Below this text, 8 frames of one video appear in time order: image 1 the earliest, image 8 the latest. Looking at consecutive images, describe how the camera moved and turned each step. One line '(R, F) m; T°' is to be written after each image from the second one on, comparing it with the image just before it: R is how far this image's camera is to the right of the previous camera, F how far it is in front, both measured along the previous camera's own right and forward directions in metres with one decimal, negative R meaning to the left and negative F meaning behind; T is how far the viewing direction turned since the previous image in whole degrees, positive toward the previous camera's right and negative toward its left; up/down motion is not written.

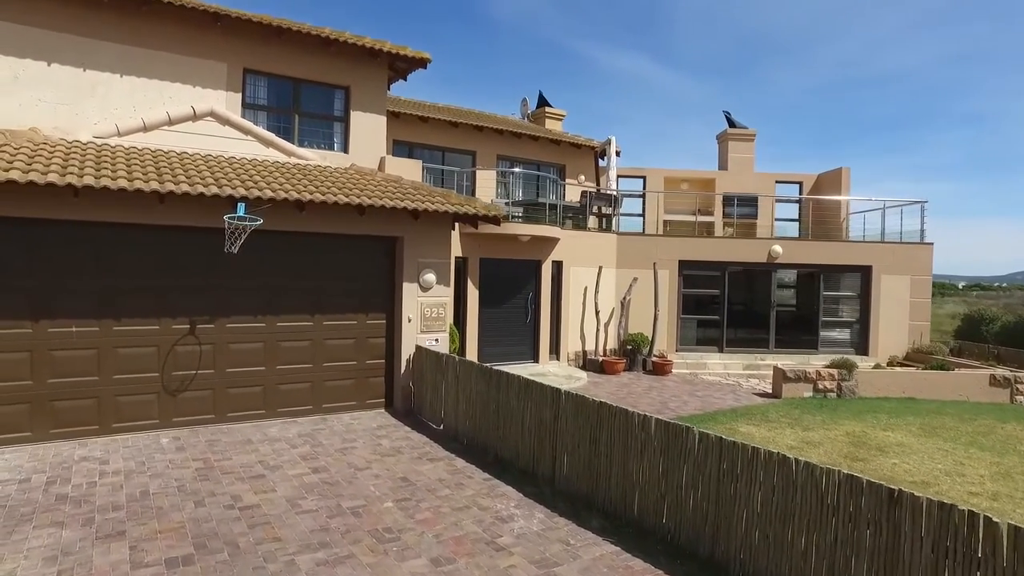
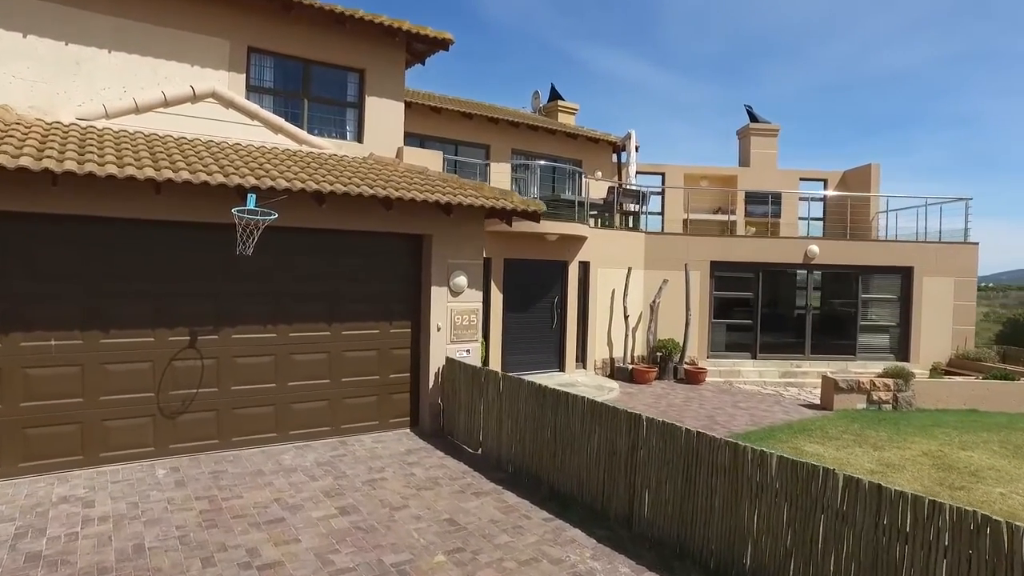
(-0.7, +1.1) m; +1°
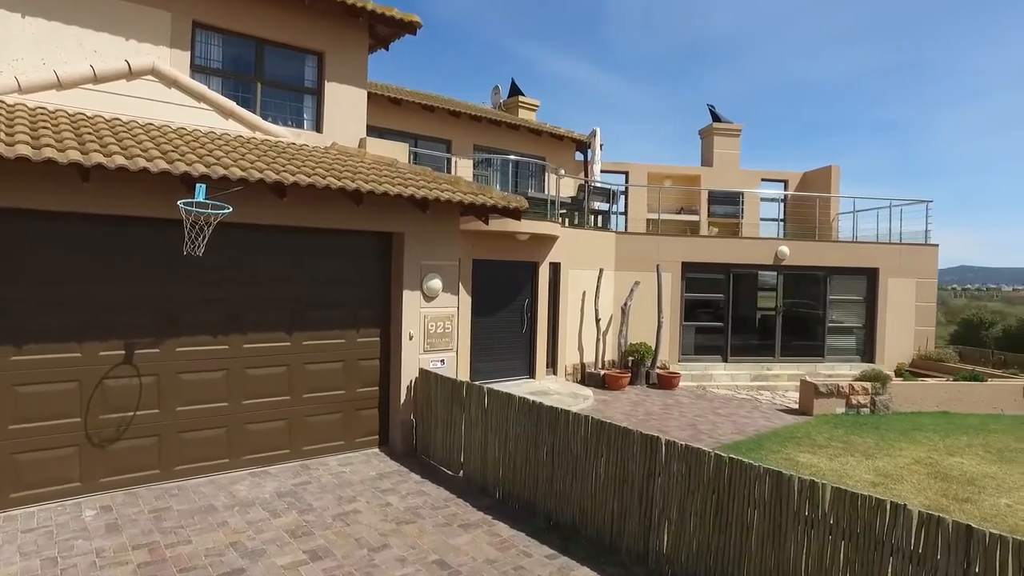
(-0.4, +0.8) m; +5°
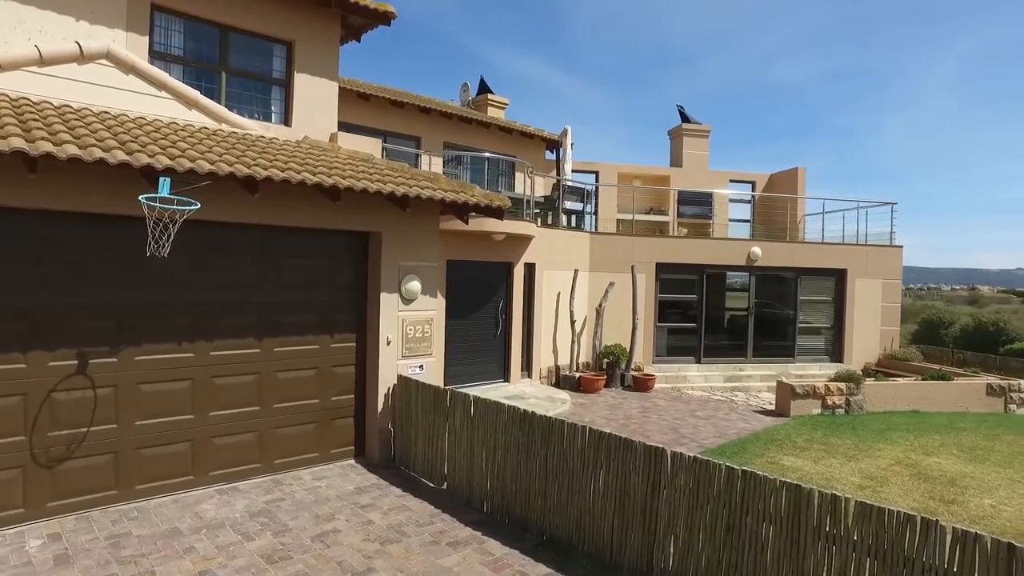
(-0.3, +0.3) m; +3°
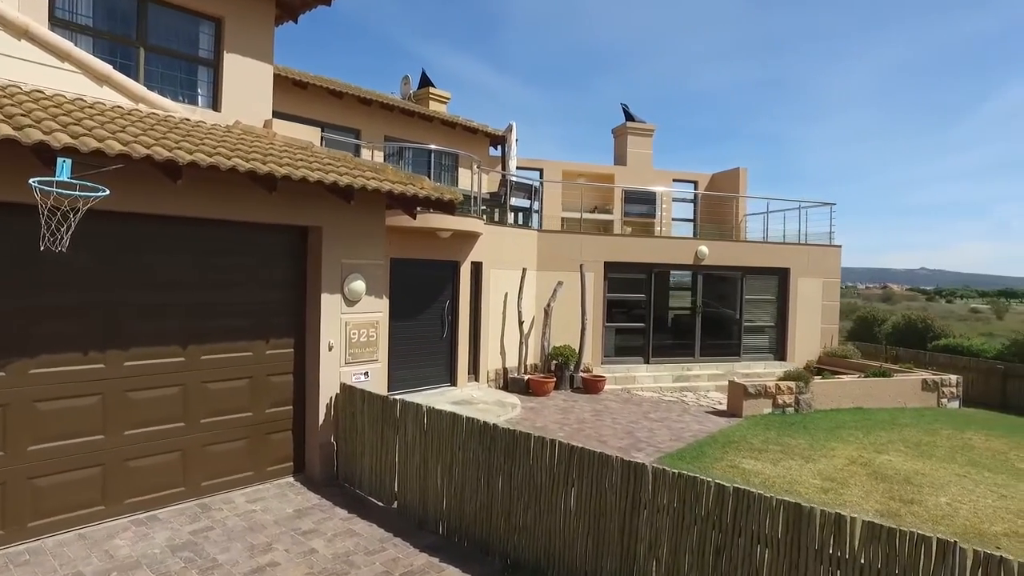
(-0.2, +0.5) m; +5°
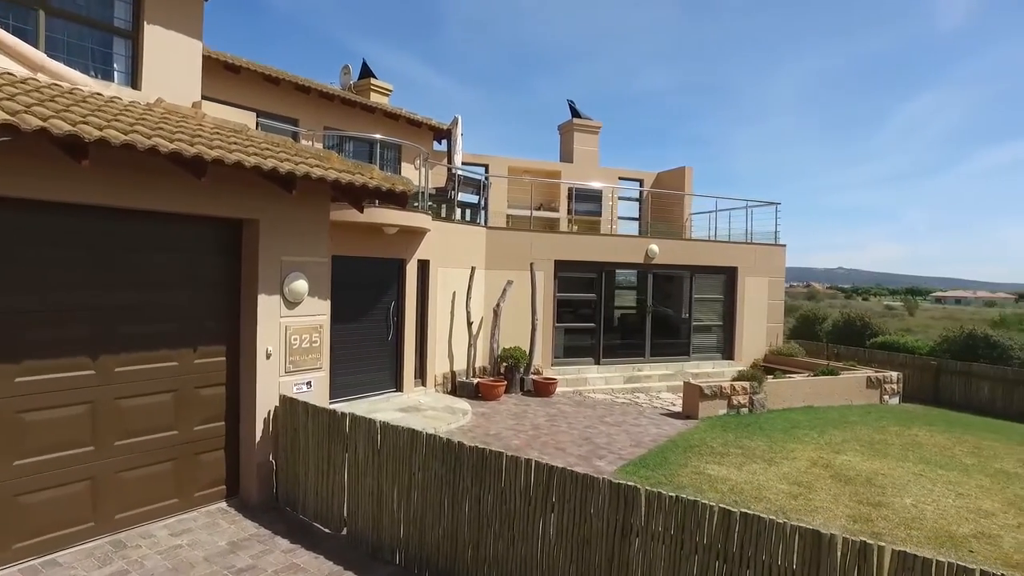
(-0.2, +0.6) m; +5°
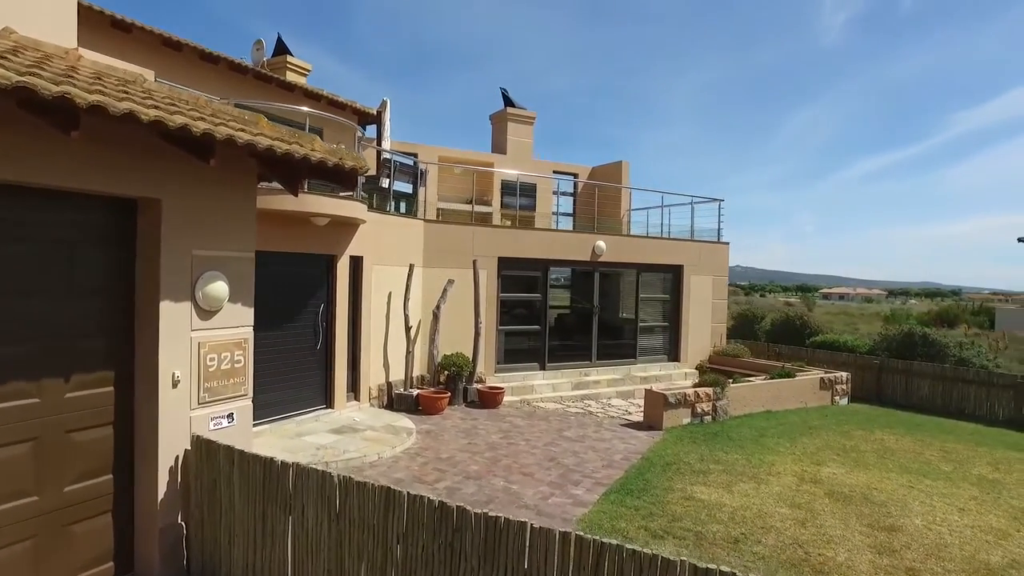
(-0.6, +1.3) m; +8°
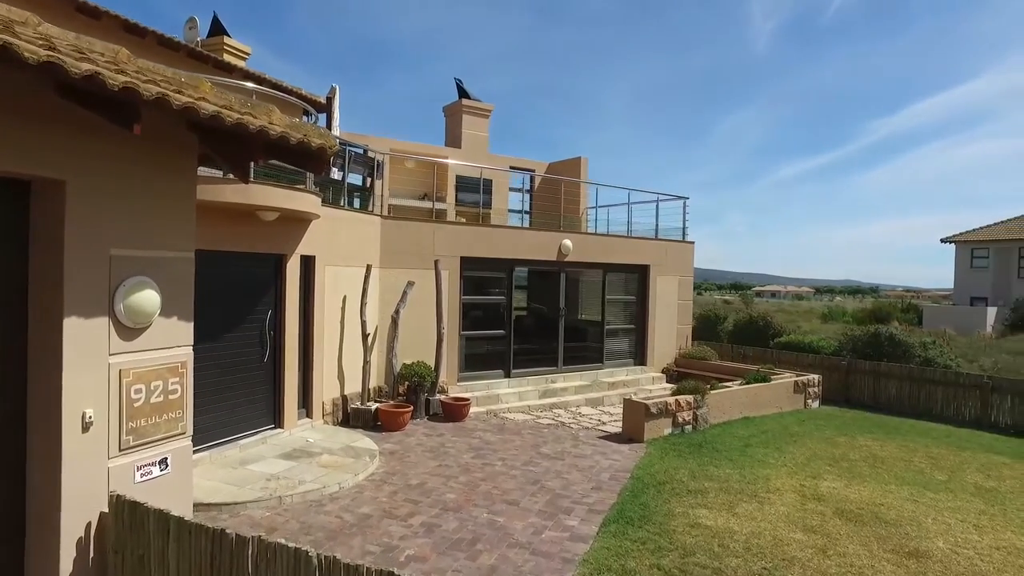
(-0.4, +0.9) m; +5°
